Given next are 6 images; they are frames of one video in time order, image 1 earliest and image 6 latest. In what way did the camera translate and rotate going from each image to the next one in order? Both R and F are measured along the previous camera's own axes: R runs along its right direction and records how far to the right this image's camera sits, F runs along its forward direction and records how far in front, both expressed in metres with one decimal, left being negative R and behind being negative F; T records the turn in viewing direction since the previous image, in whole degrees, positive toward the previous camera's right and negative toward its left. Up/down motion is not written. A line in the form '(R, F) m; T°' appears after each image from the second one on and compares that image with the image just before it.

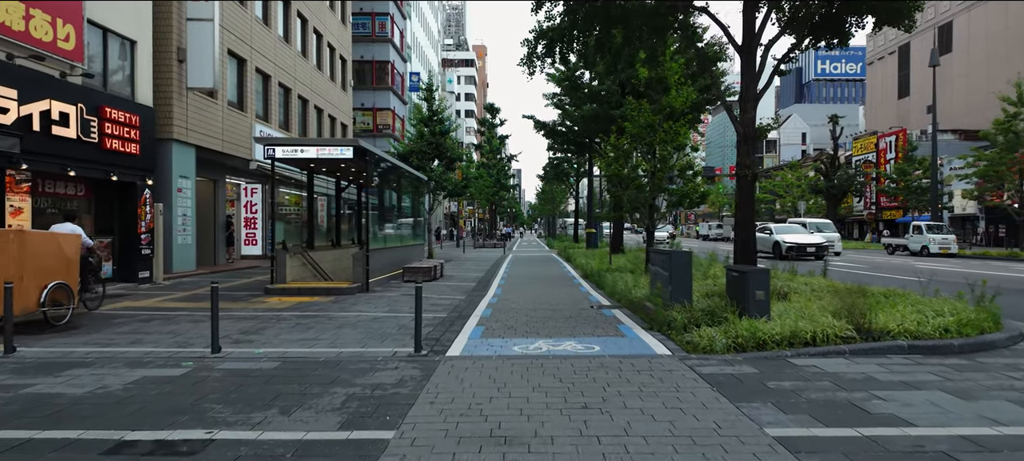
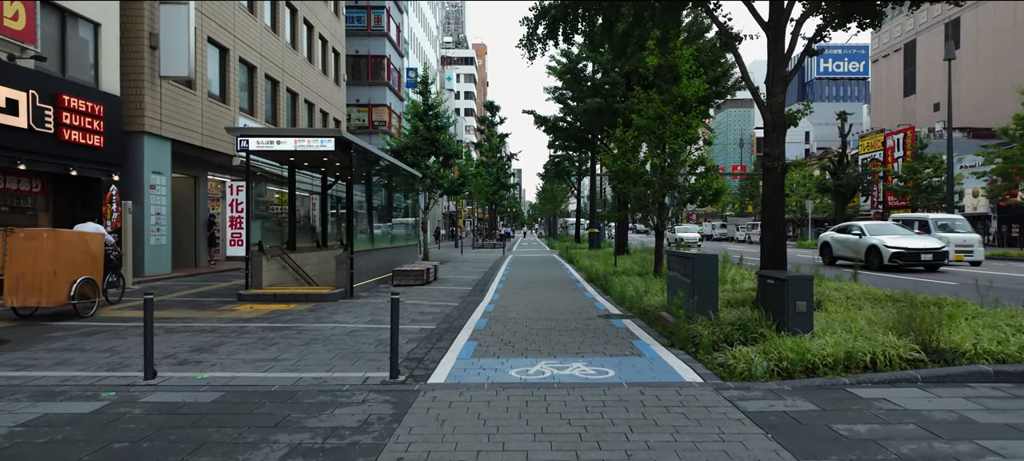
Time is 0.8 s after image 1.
(+0.1, +1.3) m; 0°
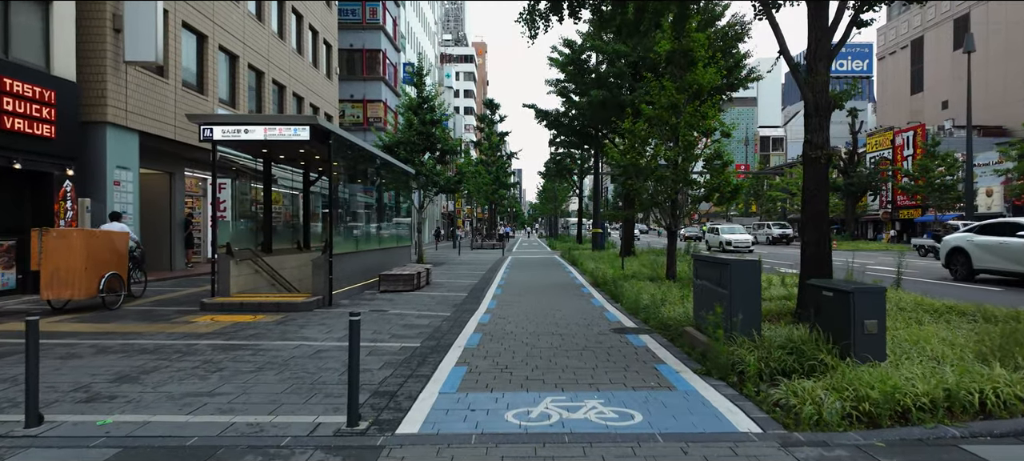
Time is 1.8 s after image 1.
(0.0, +1.5) m; 0°
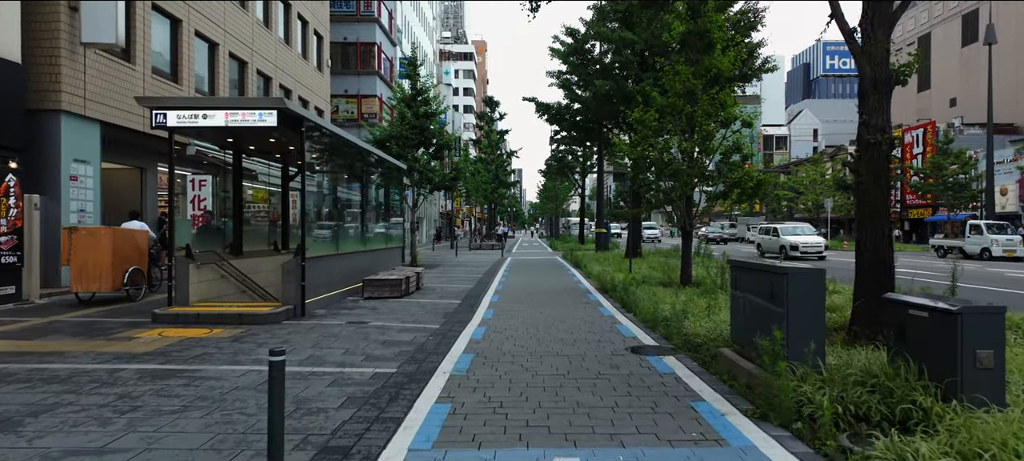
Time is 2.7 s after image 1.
(0.0, +1.5) m; 0°
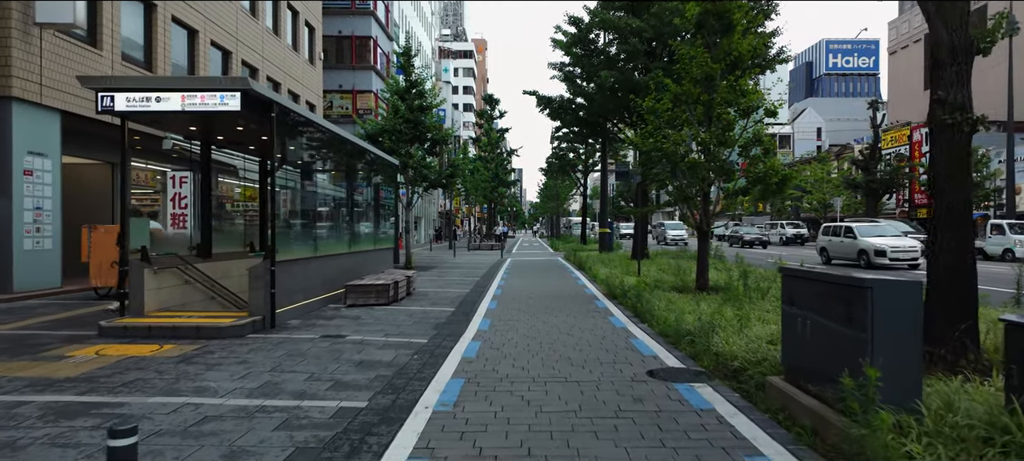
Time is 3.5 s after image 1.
(0.0, +1.3) m; 0°
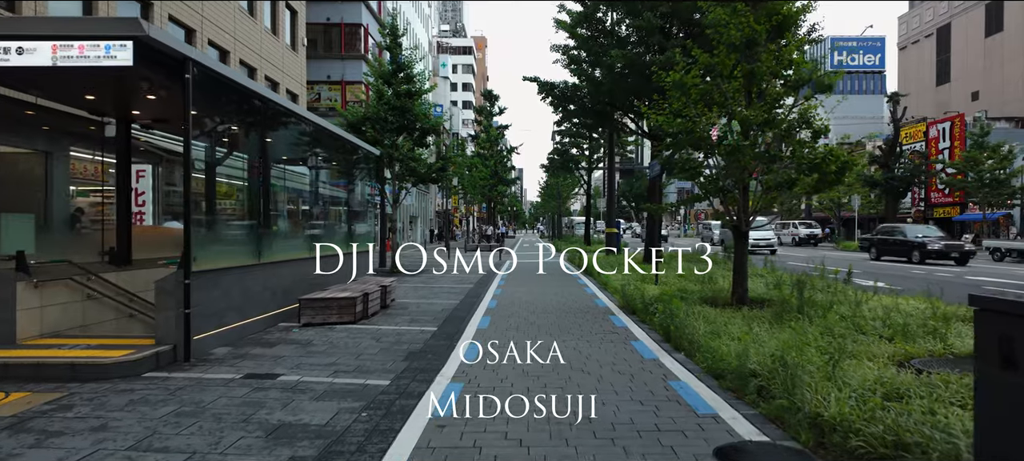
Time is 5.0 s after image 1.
(+0.1, +2.3) m; 0°
